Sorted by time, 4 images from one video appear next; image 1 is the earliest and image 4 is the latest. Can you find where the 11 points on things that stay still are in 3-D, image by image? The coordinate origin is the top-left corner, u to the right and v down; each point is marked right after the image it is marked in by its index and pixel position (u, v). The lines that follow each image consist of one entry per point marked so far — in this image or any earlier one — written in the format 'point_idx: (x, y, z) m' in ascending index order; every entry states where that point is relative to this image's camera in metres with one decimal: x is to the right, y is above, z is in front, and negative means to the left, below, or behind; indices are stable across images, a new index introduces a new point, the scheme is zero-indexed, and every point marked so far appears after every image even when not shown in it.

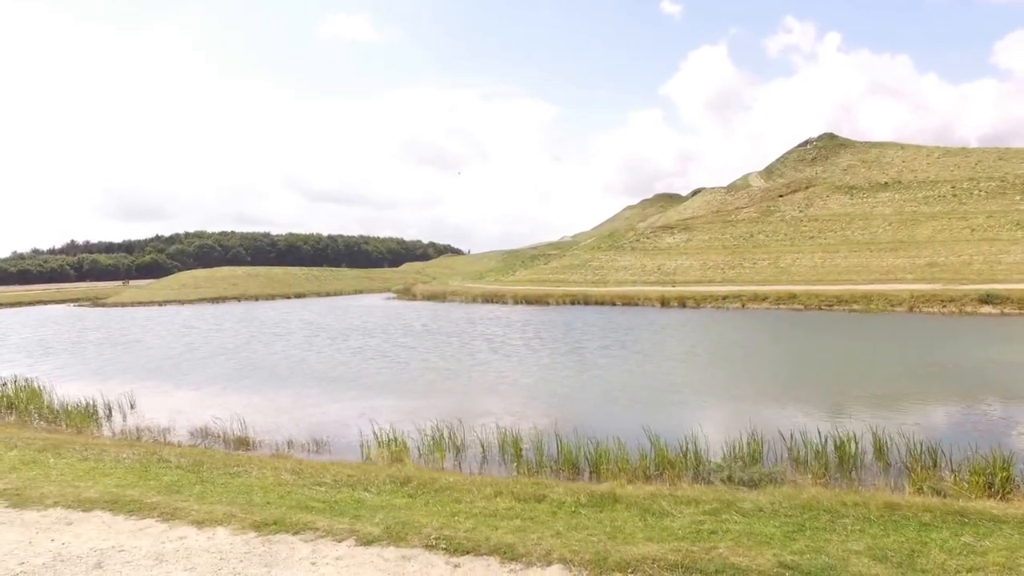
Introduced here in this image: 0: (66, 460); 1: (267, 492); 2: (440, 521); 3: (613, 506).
0: (-6.7, -2.6, +9.5) m
1: (-2.9, -2.4, +7.5) m
2: (-0.7, -2.3, +6.3) m
3: (+1.1, -2.4, +6.8) m
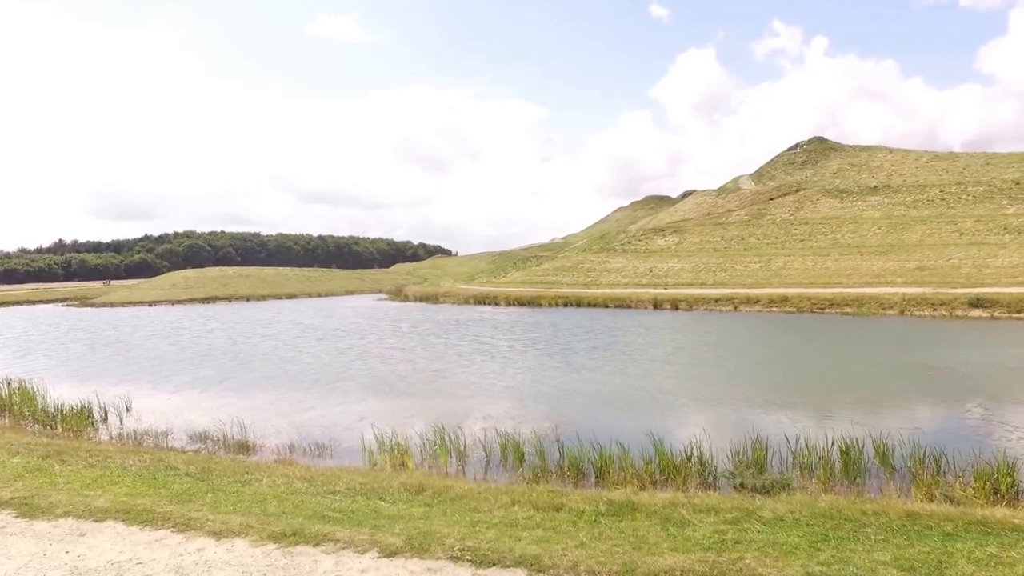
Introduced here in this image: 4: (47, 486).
0: (-6.5, -2.7, +9.3) m
1: (-2.7, -2.5, +7.5) m
2: (-0.5, -2.4, +6.2) m
3: (+1.3, -2.5, +6.8) m
4: (-6.0, -2.6, +8.2) m
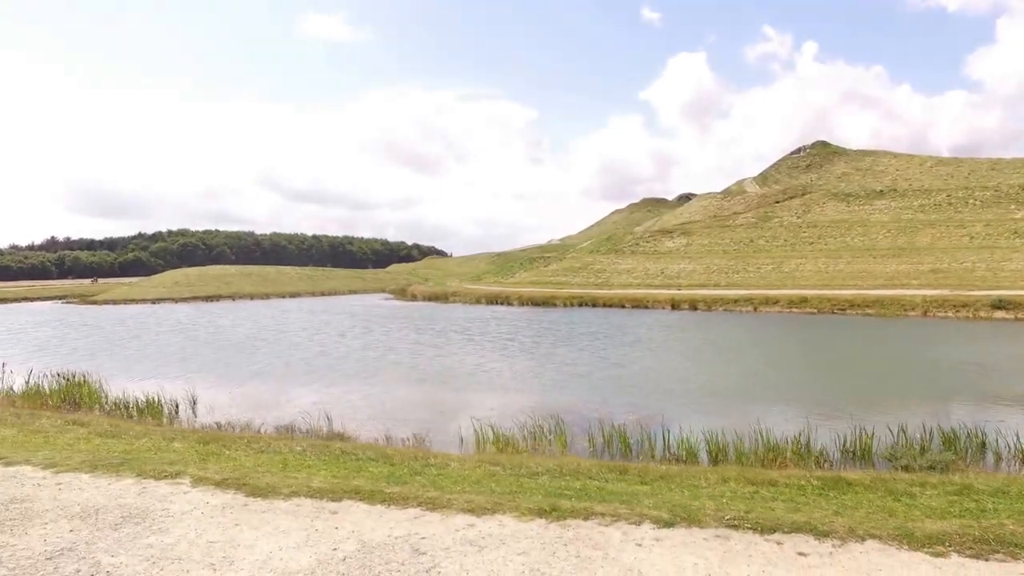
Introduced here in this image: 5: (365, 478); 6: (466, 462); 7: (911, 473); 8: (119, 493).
0: (-4.0, -2.5, +9.5) m
1: (-0.2, -2.4, +7.6) m
2: (+2.0, -2.2, +6.4) m
3: (+3.8, -2.3, +7.0) m
4: (-3.5, -2.4, +8.3) m
5: (-1.8, -2.3, +7.8) m
6: (-0.7, -2.5, +8.9) m
7: (+5.5, -2.7, +8.9) m
8: (-4.6, -2.4, +7.4) m
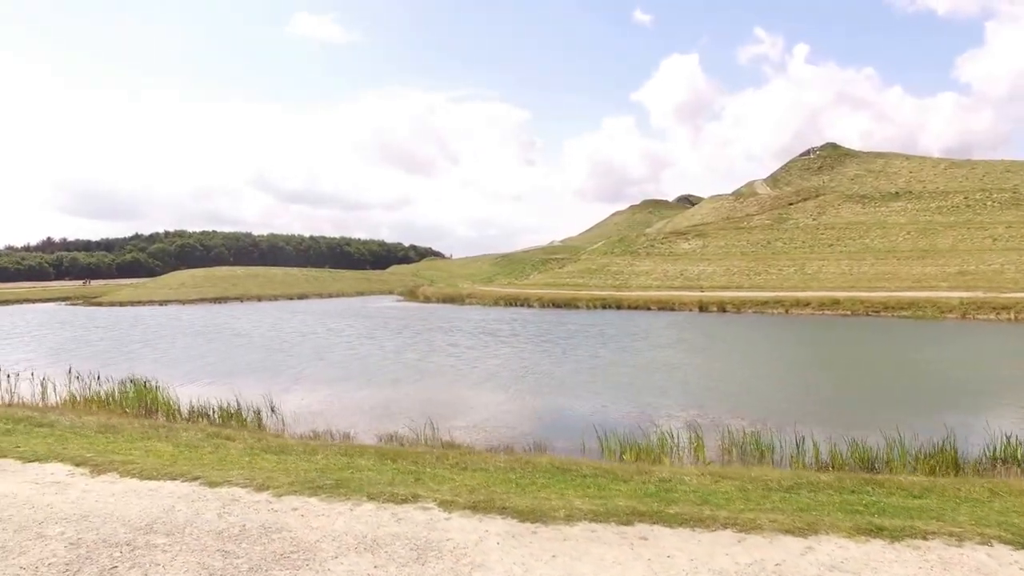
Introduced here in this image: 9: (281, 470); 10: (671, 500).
0: (-0.9, -2.6, +9.0) m
1: (+2.9, -2.5, +7.2) m
2: (+5.2, -2.3, +6.0) m
3: (+6.9, -2.4, +6.6) m
4: (-0.4, -2.5, +7.8) m
5: (+1.3, -2.5, +7.3) m
6: (+2.4, -2.6, +8.5) m
7: (+8.6, -2.8, +8.5) m
8: (-1.5, -2.5, +6.9) m
9: (-3.3, -2.6, +9.0) m
10: (+1.7, -2.4, +7.2) m
